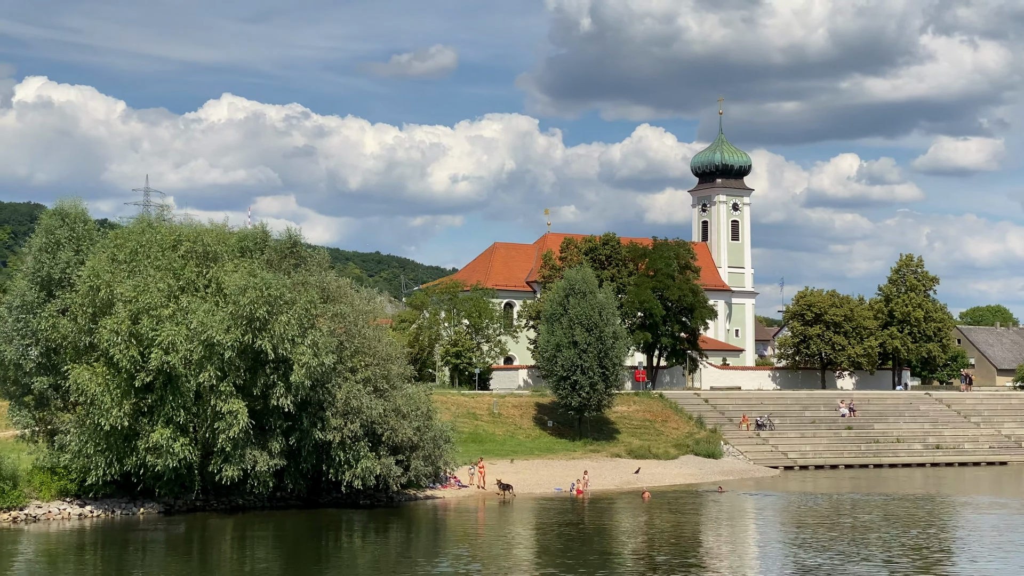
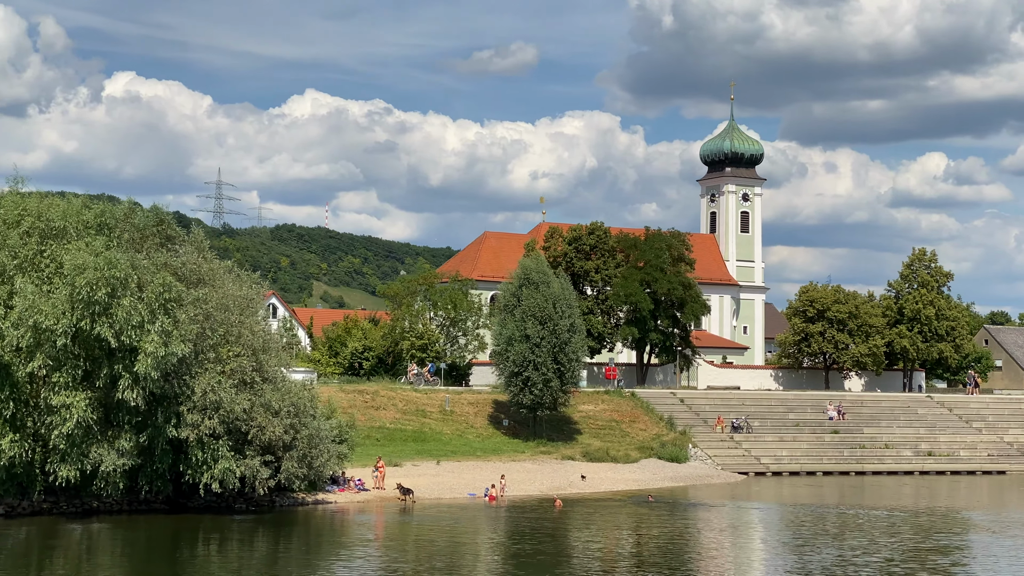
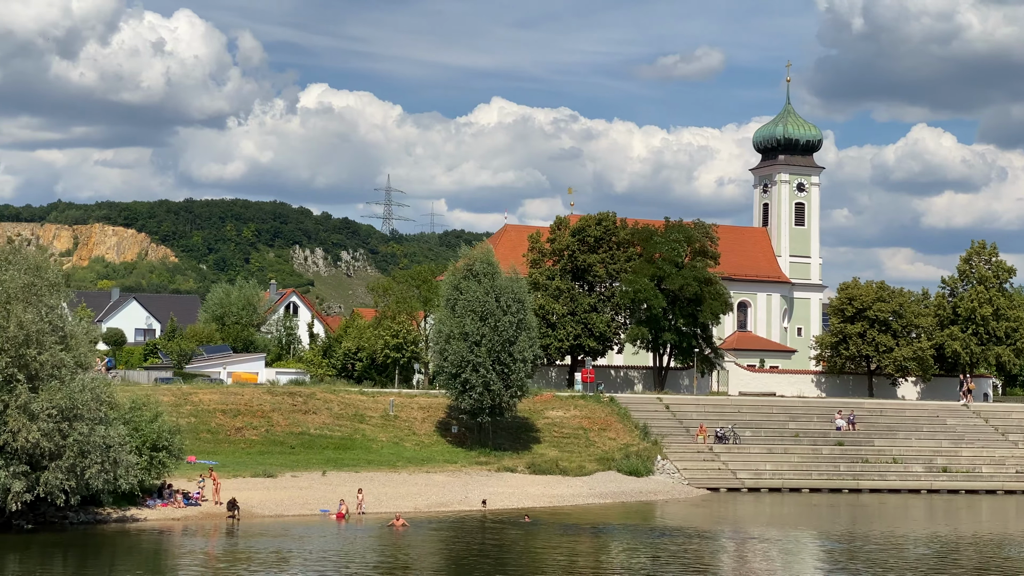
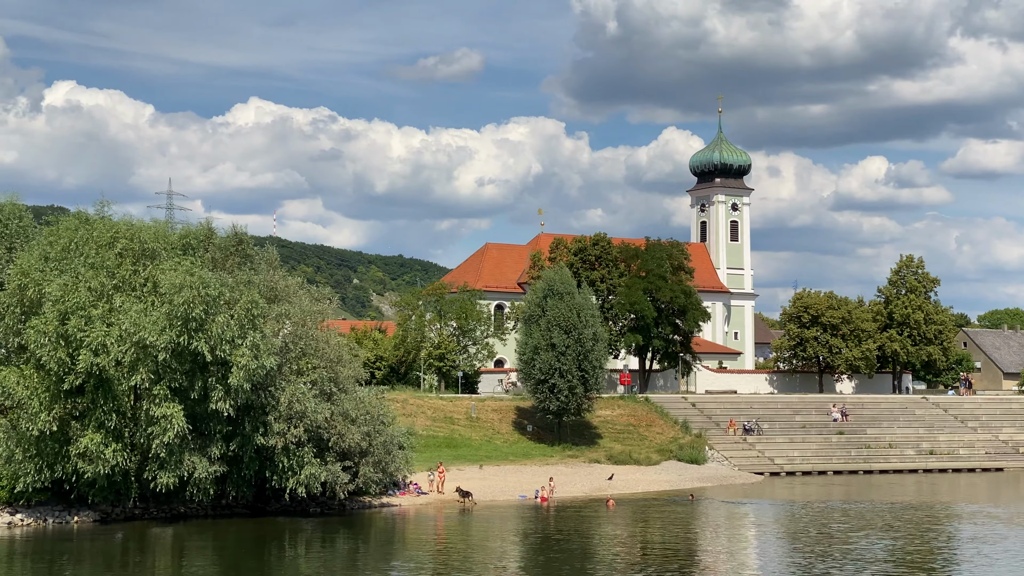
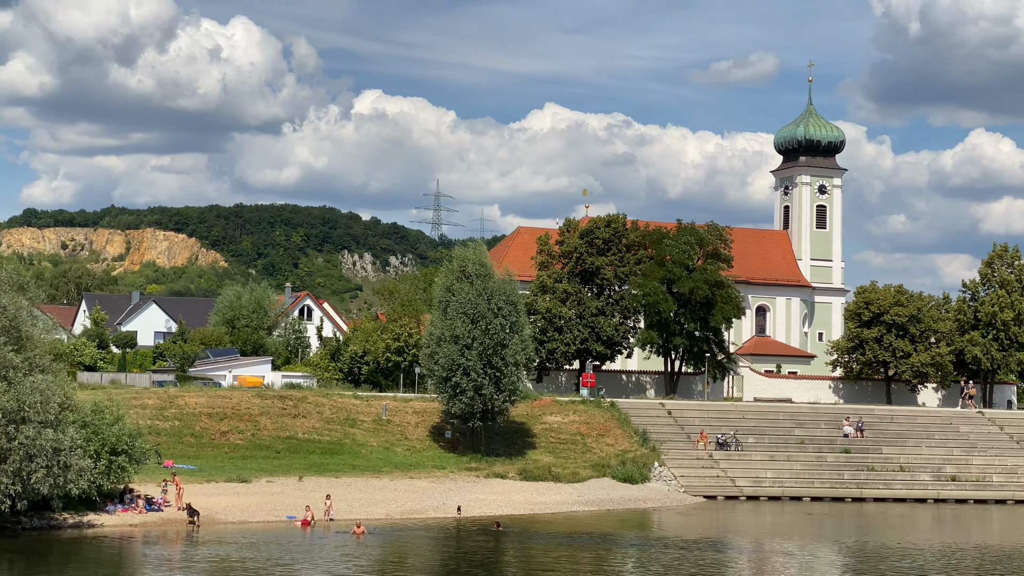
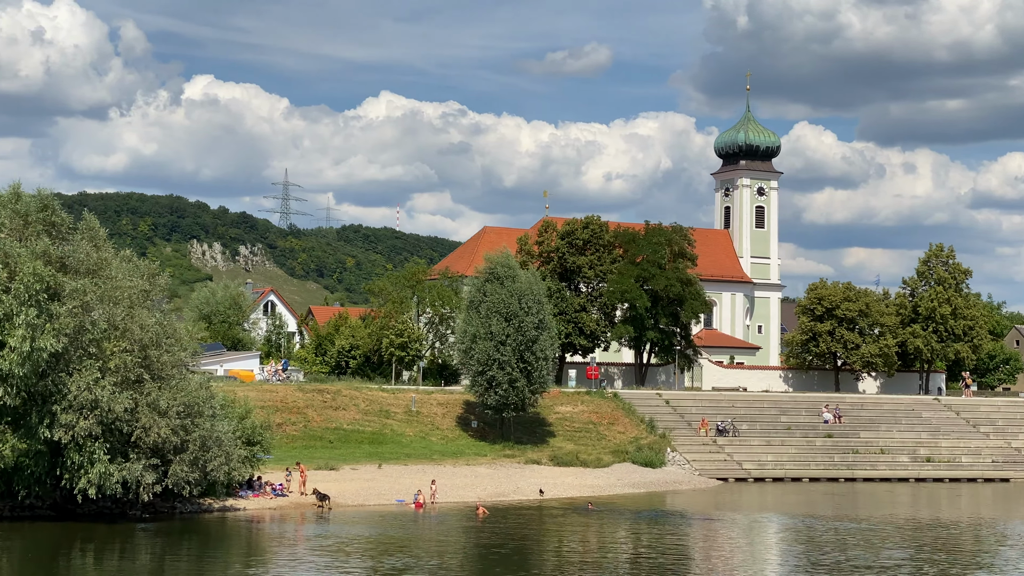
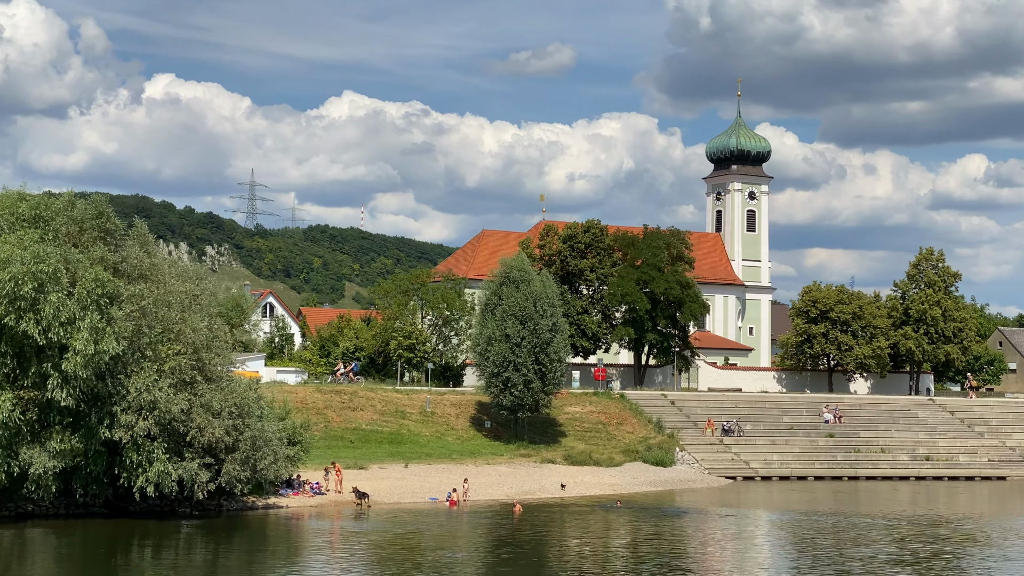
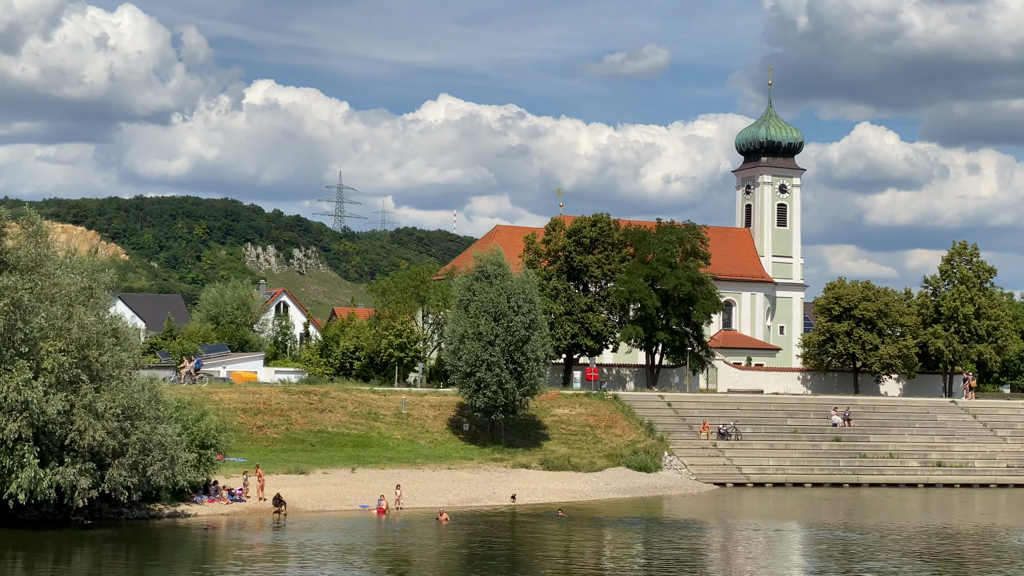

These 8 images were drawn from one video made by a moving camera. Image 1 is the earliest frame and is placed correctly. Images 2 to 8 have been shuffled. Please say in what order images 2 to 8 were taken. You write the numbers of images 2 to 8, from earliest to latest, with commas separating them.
4, 2, 7, 6, 8, 3, 5
